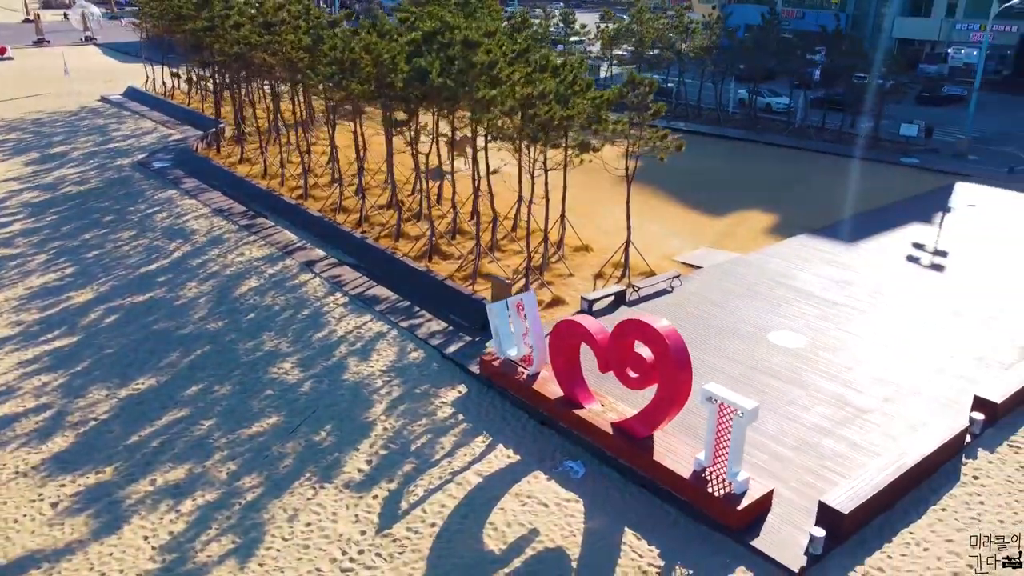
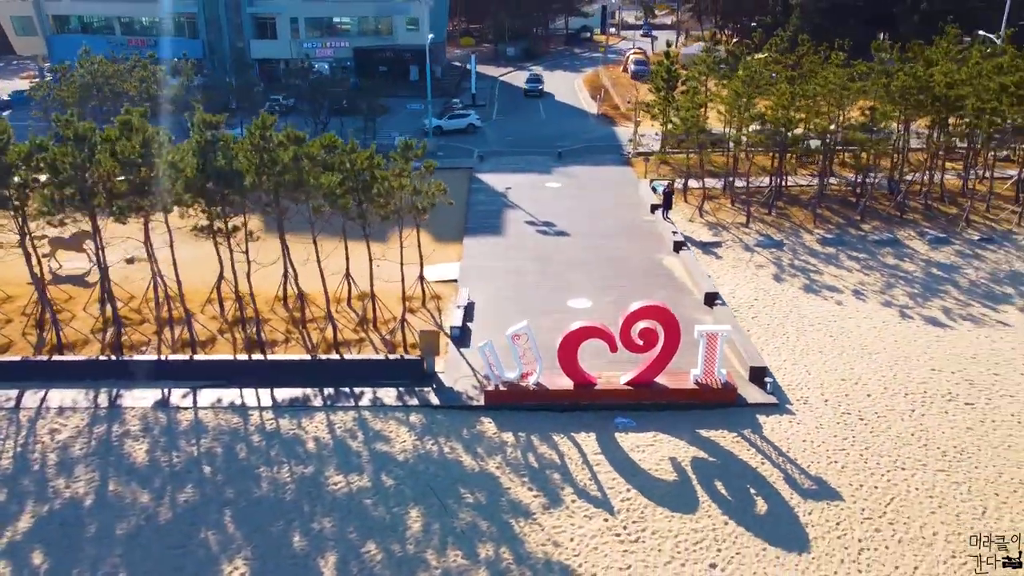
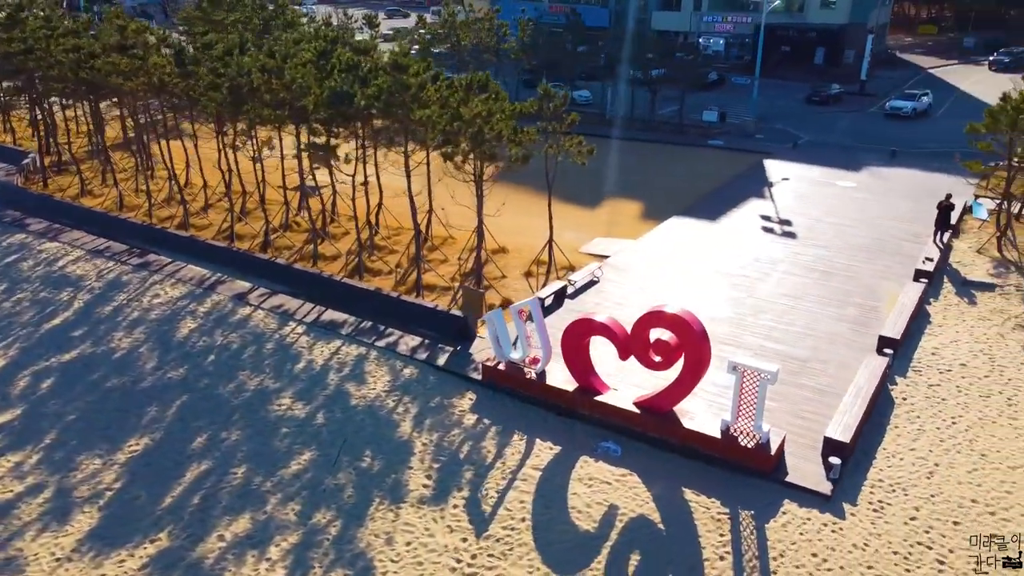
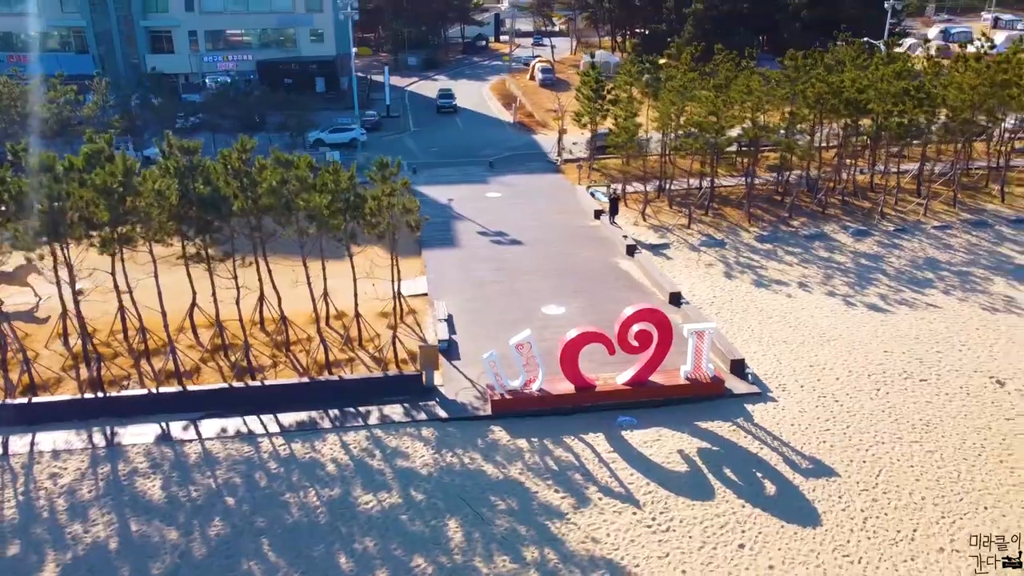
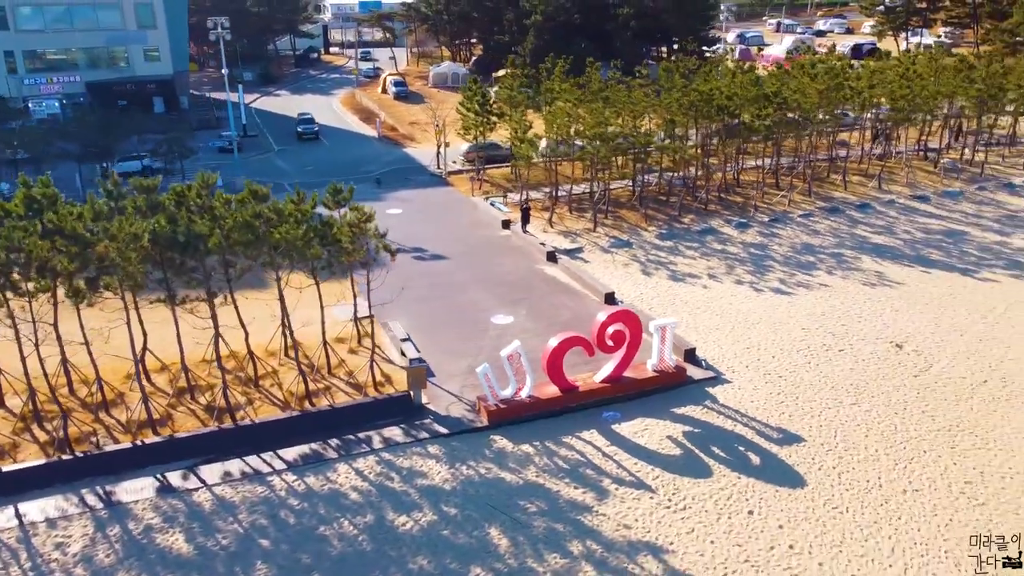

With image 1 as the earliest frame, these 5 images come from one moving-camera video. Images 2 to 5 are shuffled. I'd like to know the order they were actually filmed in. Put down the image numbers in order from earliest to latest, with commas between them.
3, 2, 4, 5
